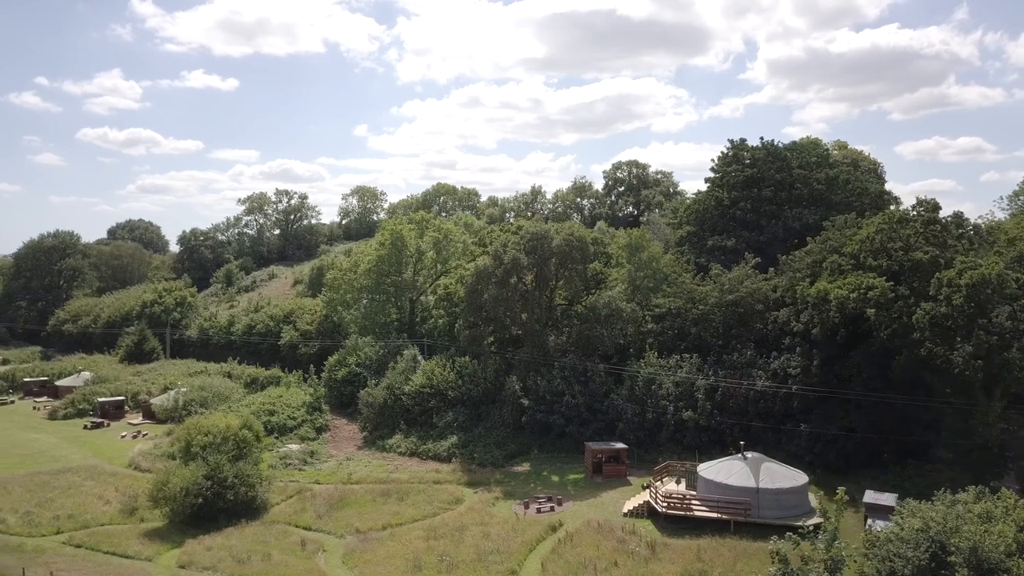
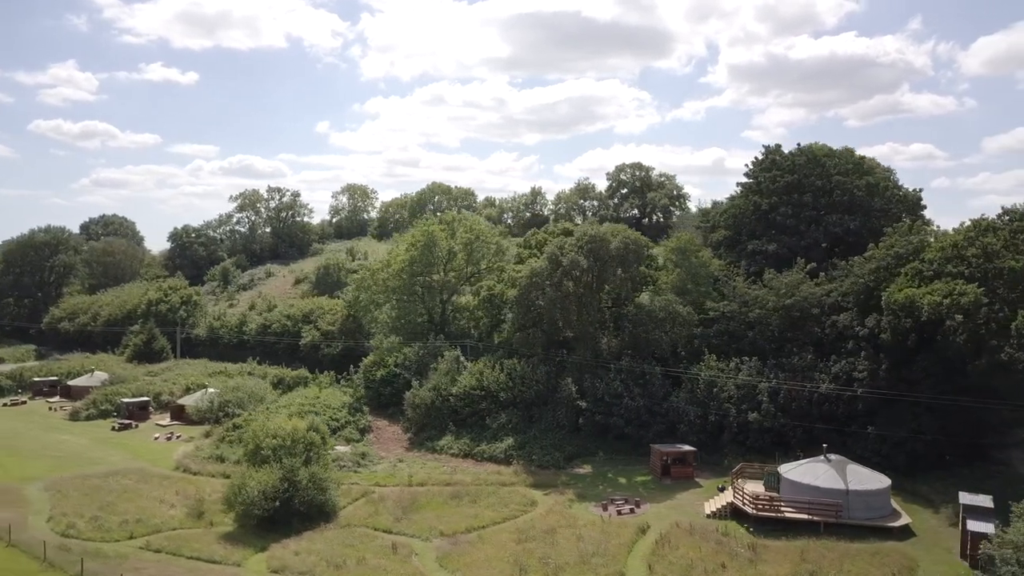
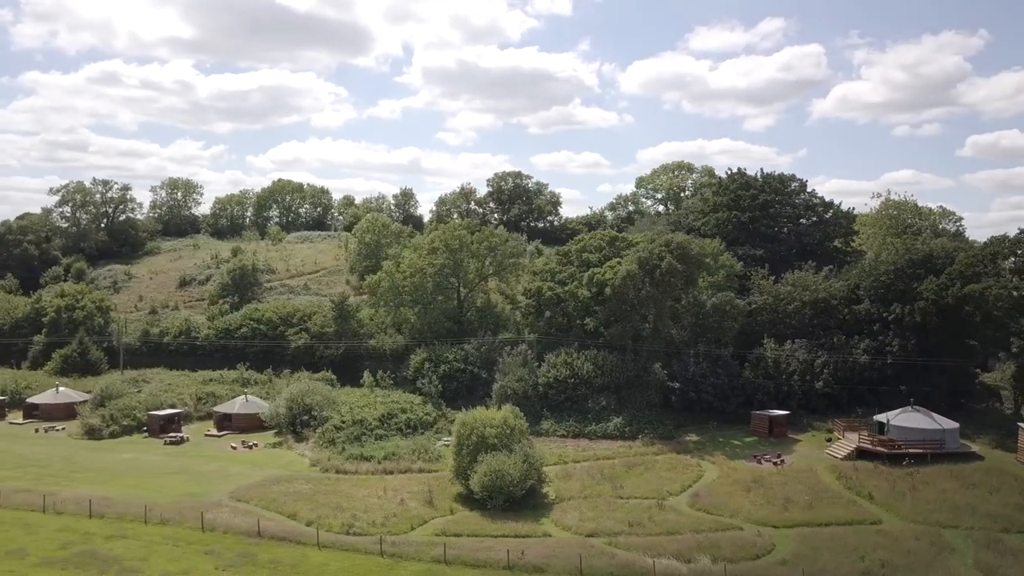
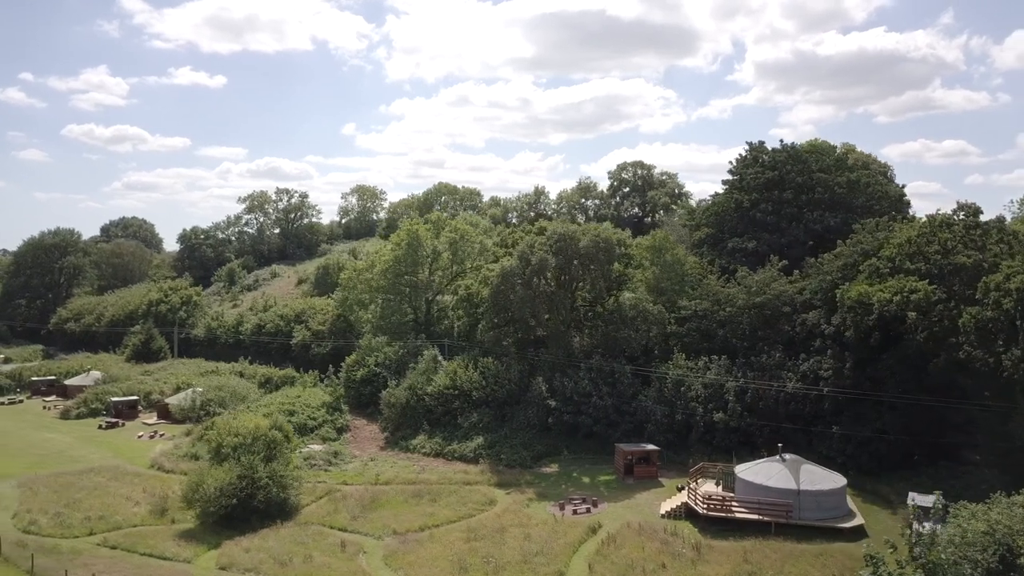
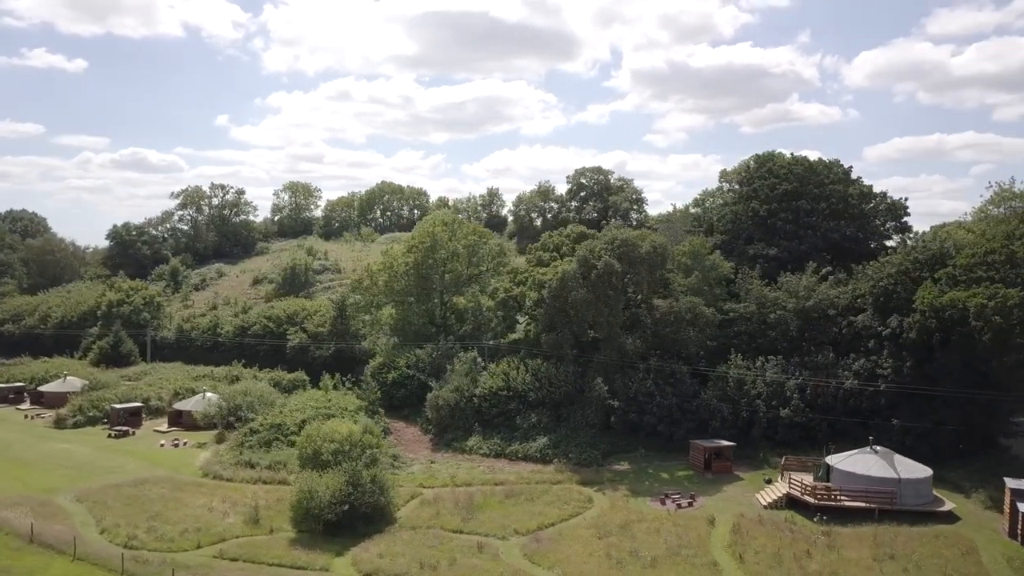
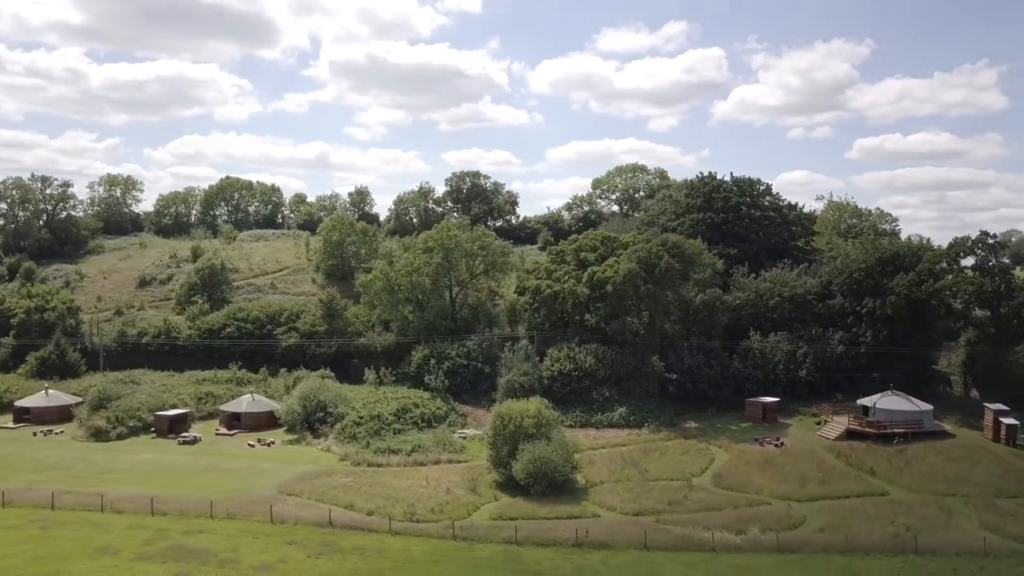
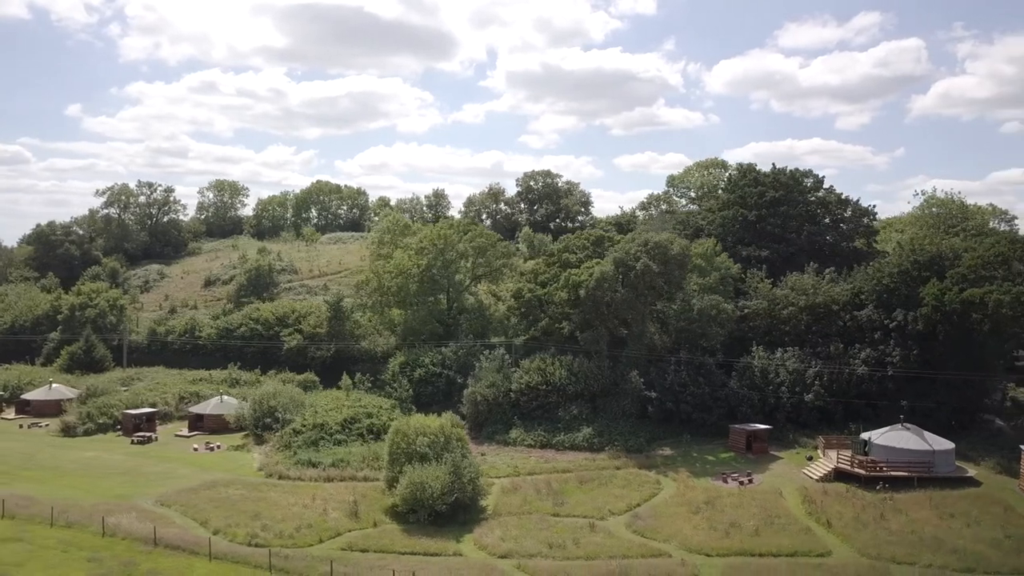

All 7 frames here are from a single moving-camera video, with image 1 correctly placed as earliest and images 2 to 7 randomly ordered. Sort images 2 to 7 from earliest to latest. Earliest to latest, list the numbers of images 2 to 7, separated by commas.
4, 2, 5, 7, 3, 6
